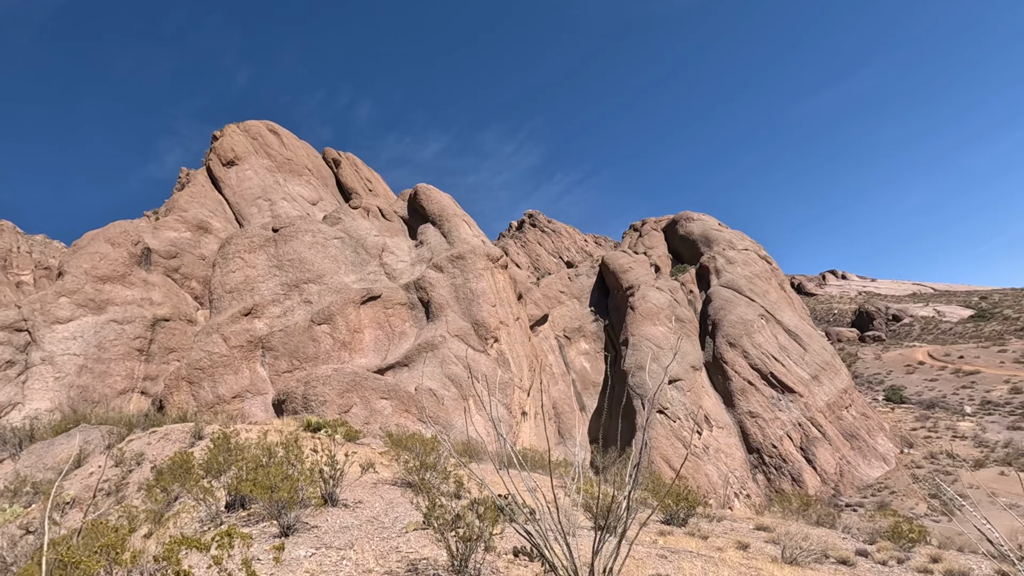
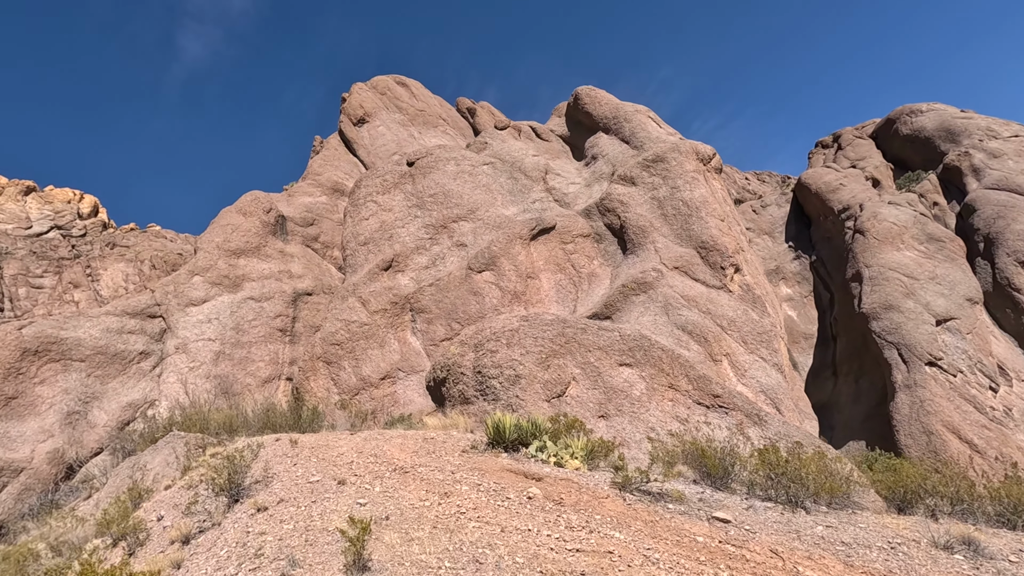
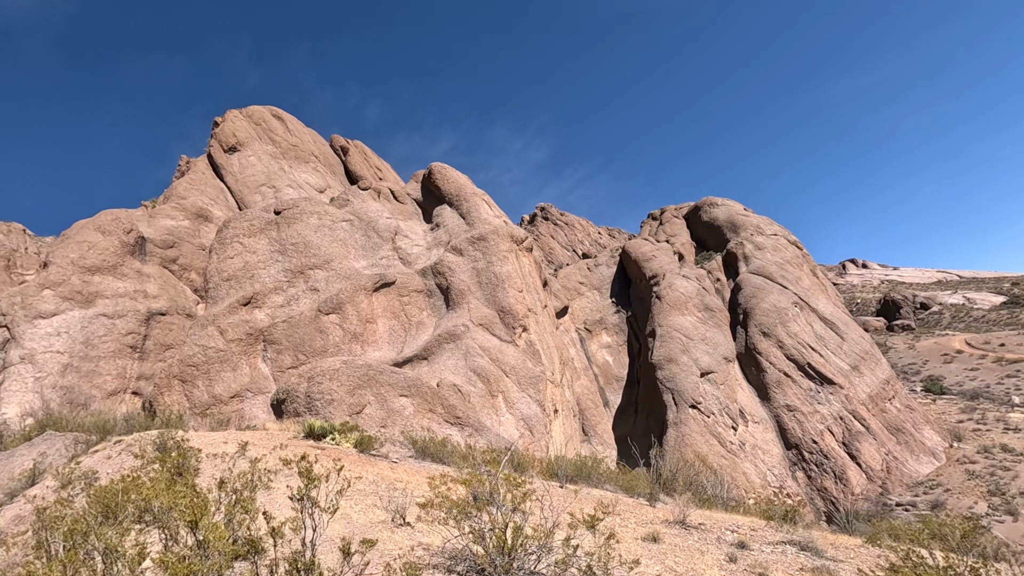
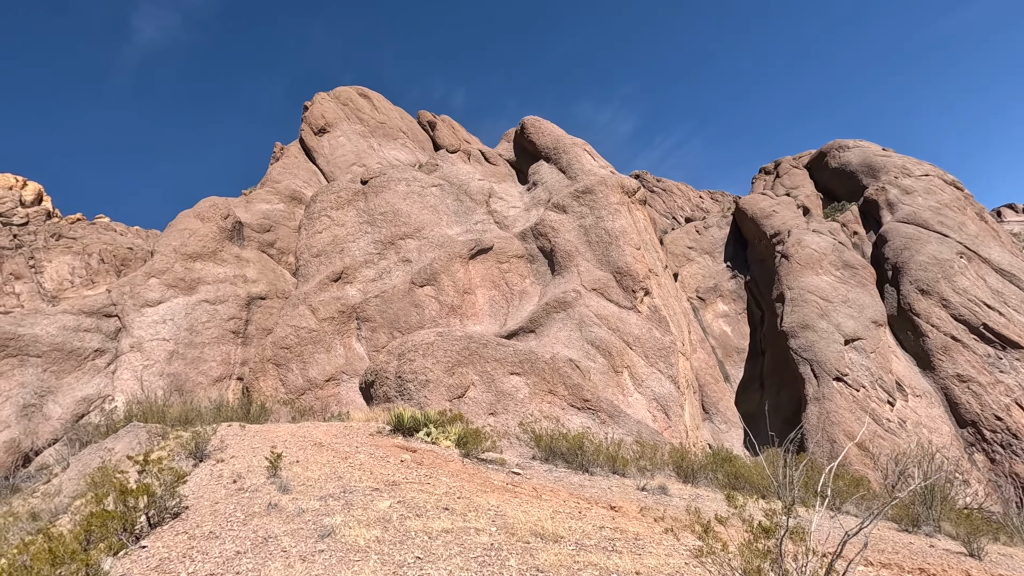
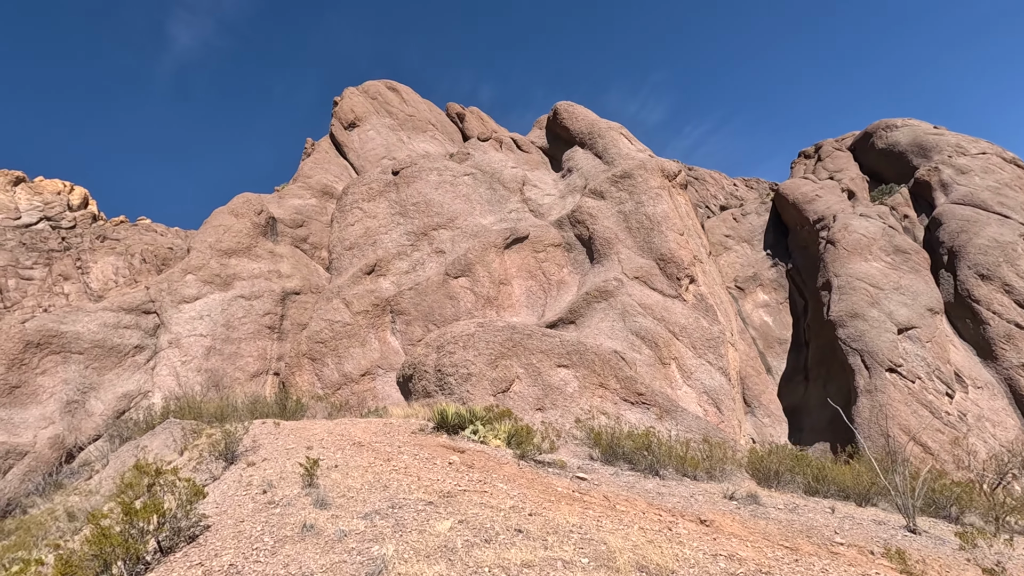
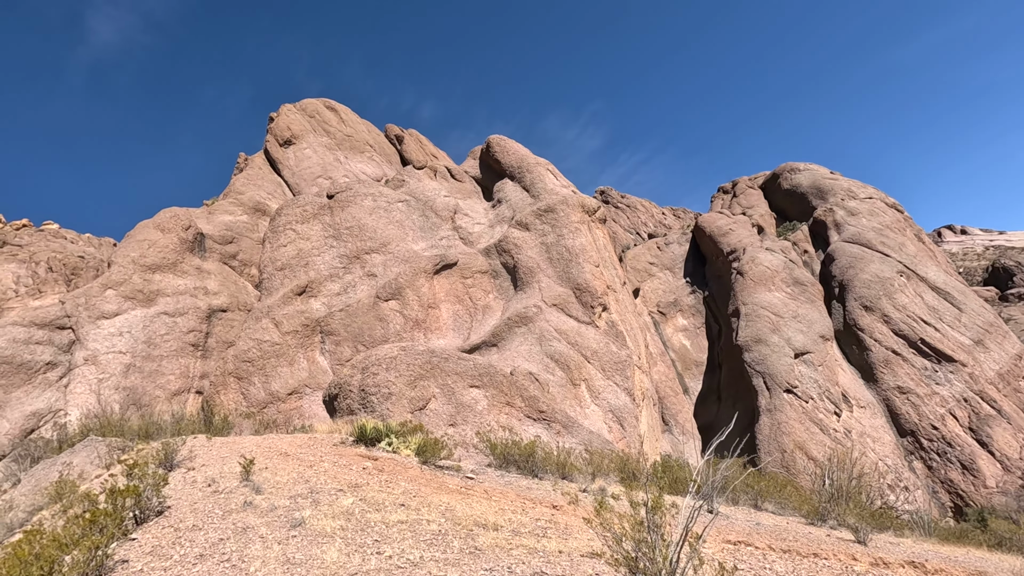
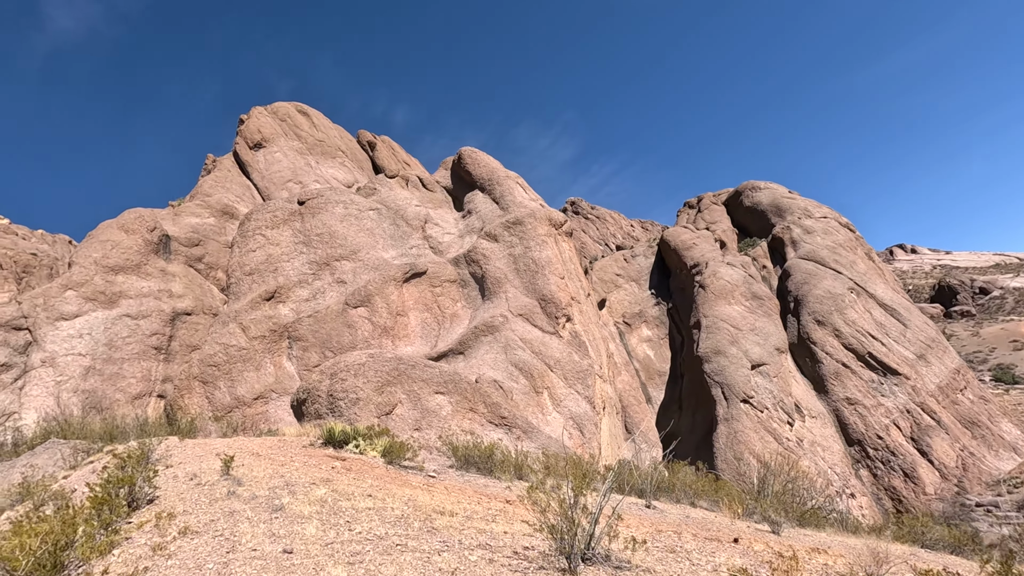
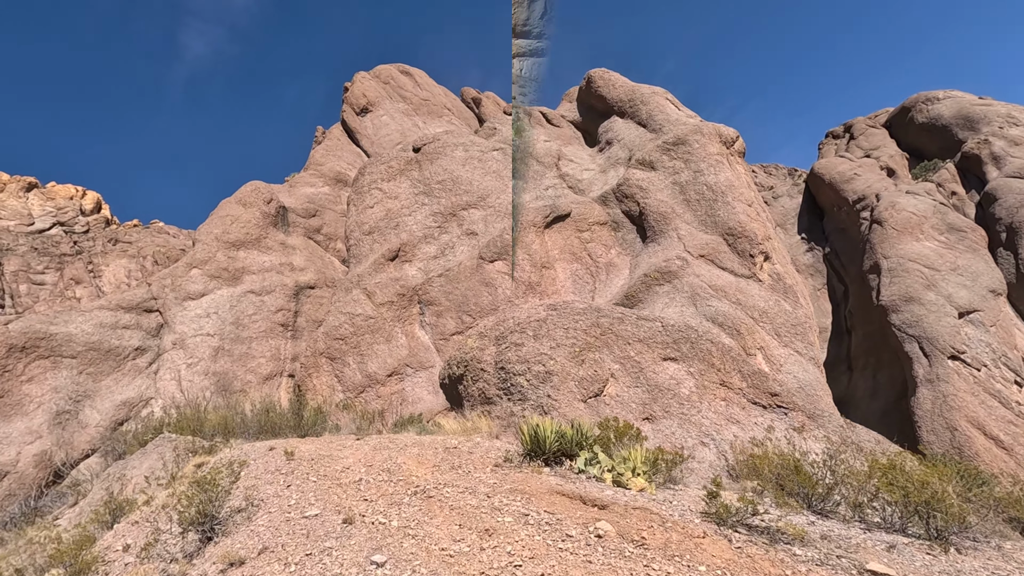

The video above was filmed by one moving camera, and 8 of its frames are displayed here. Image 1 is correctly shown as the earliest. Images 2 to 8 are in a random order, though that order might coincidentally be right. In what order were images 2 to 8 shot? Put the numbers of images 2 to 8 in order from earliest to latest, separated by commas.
3, 7, 6, 4, 5, 2, 8
